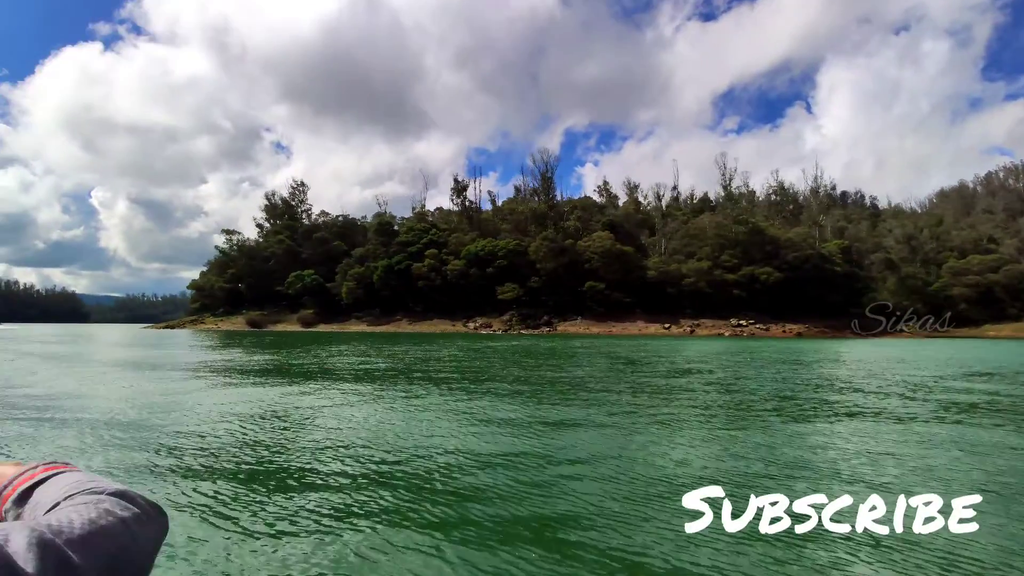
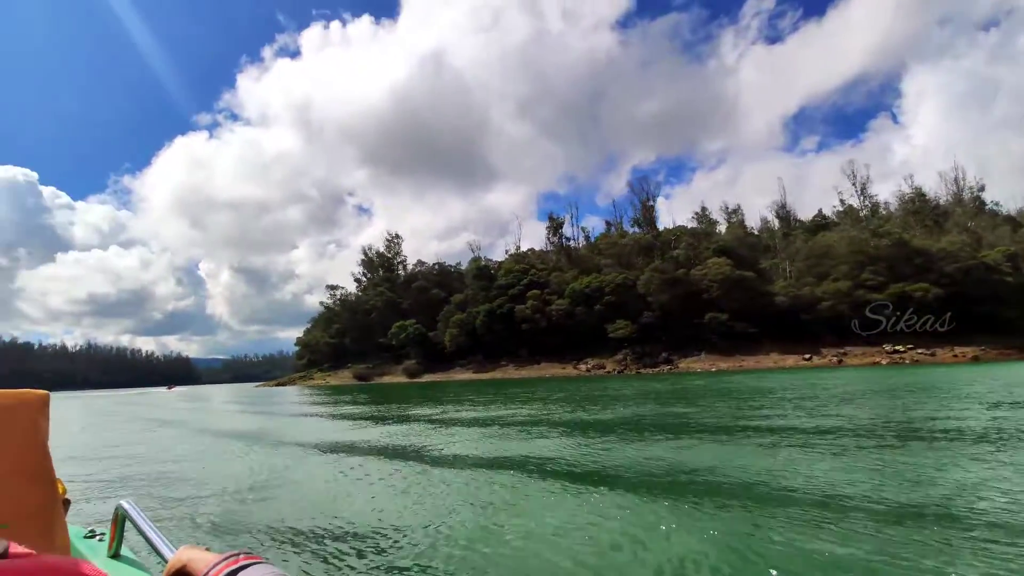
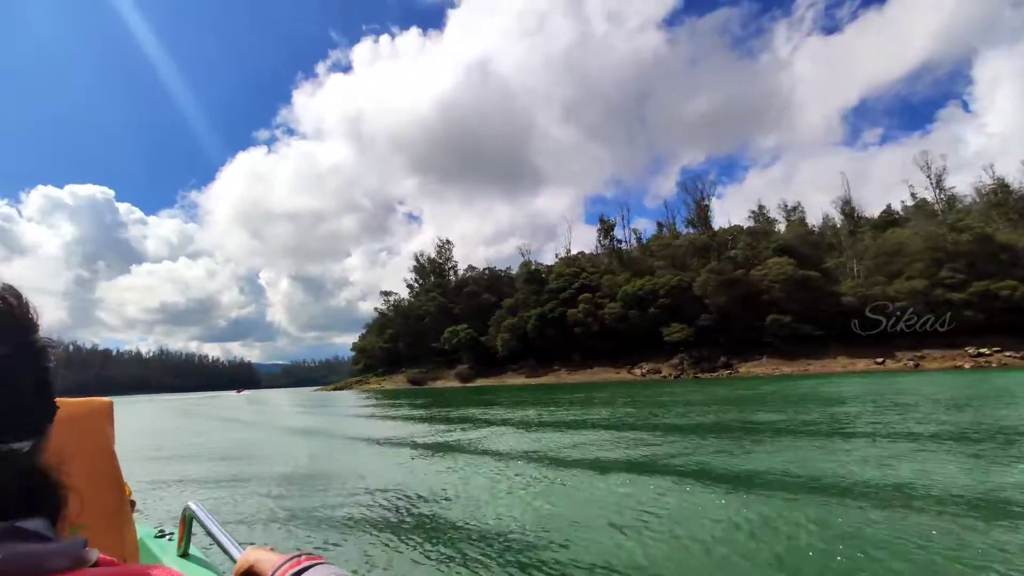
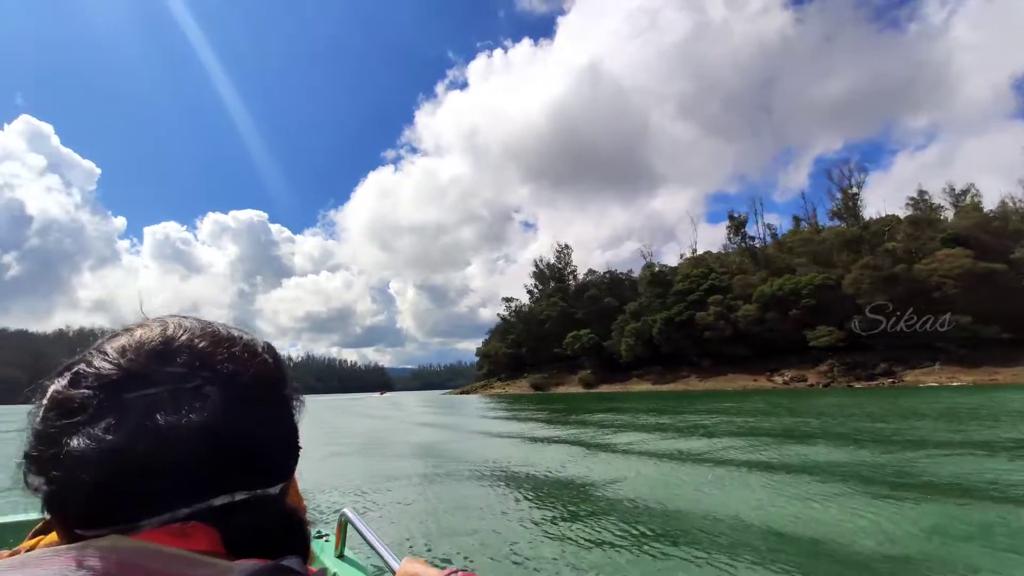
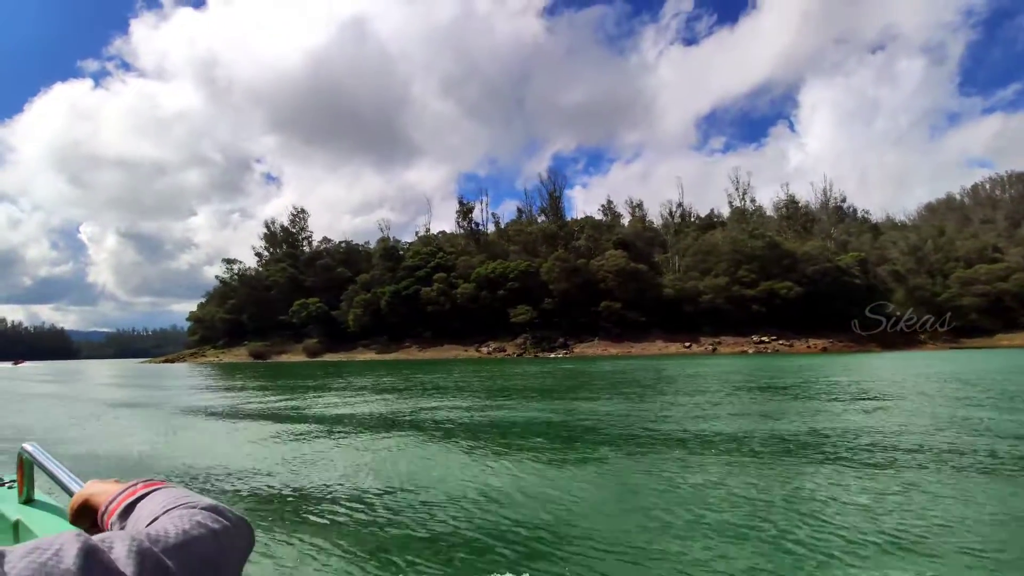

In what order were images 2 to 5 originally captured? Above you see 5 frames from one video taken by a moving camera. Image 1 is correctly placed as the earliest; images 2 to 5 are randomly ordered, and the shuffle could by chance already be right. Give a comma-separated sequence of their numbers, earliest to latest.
5, 2, 3, 4
